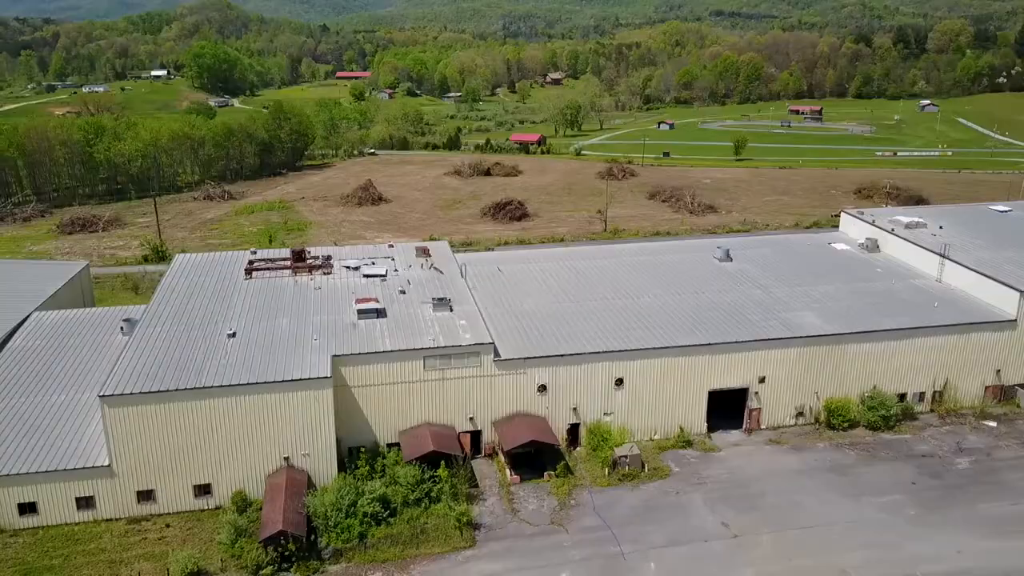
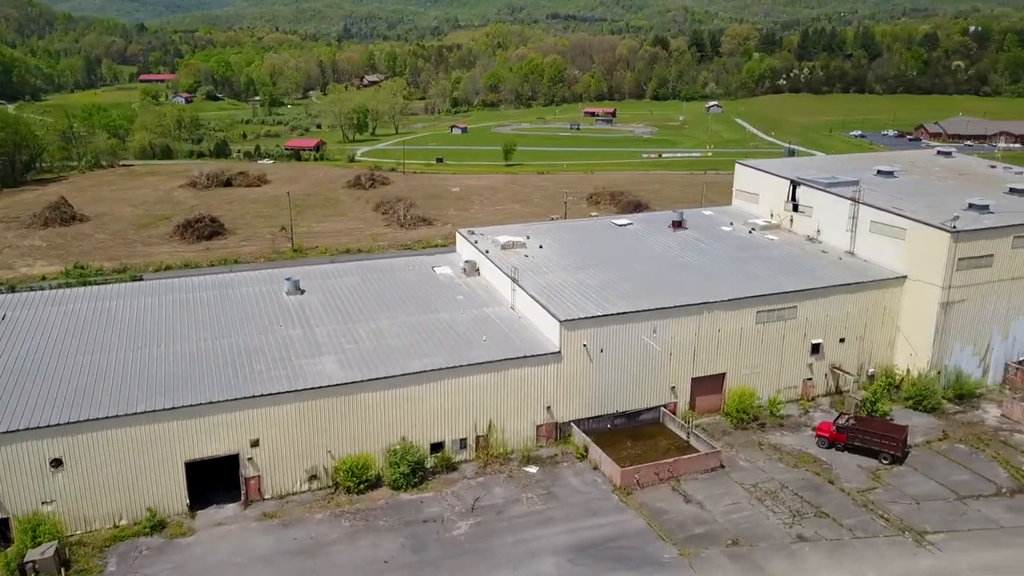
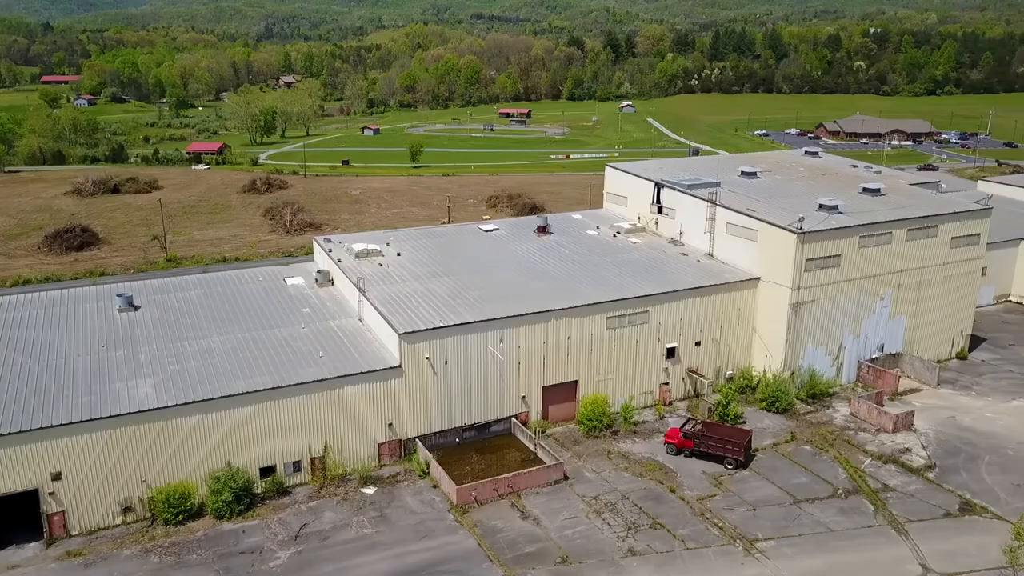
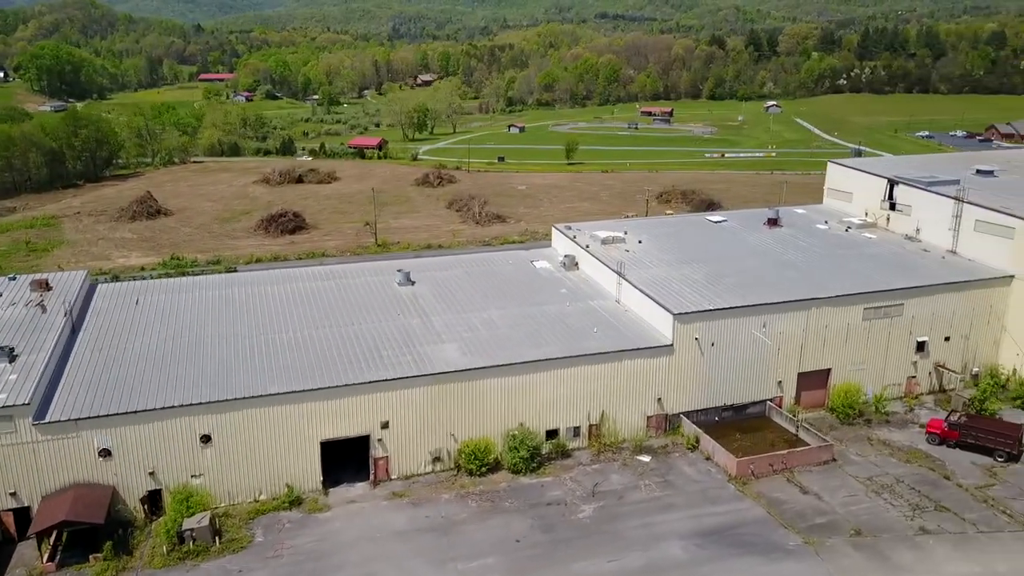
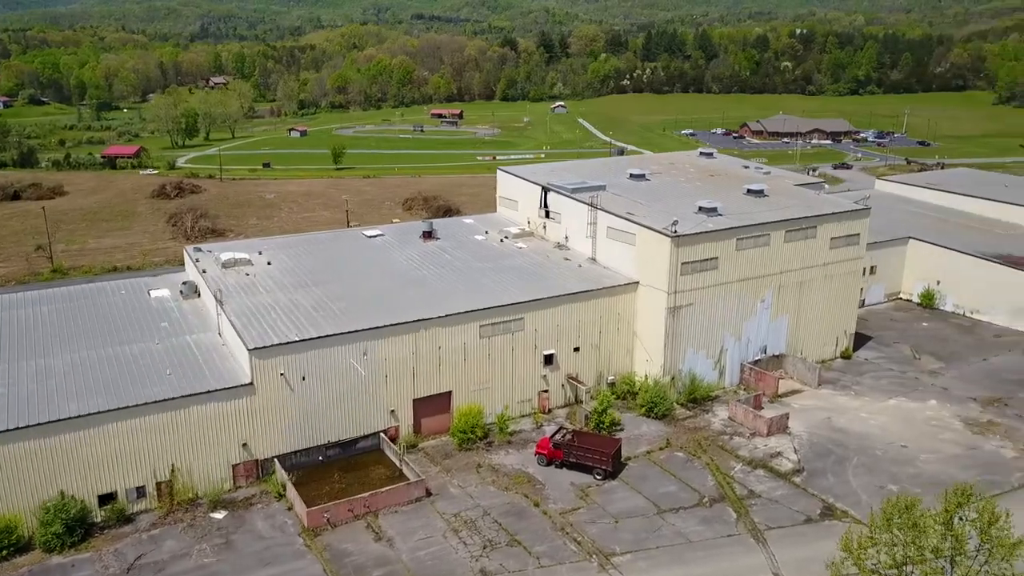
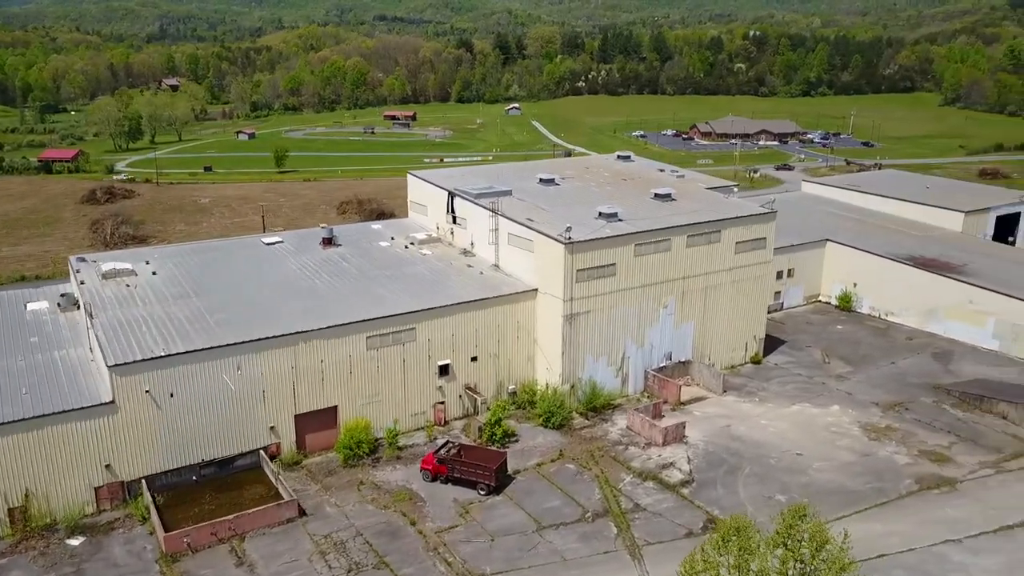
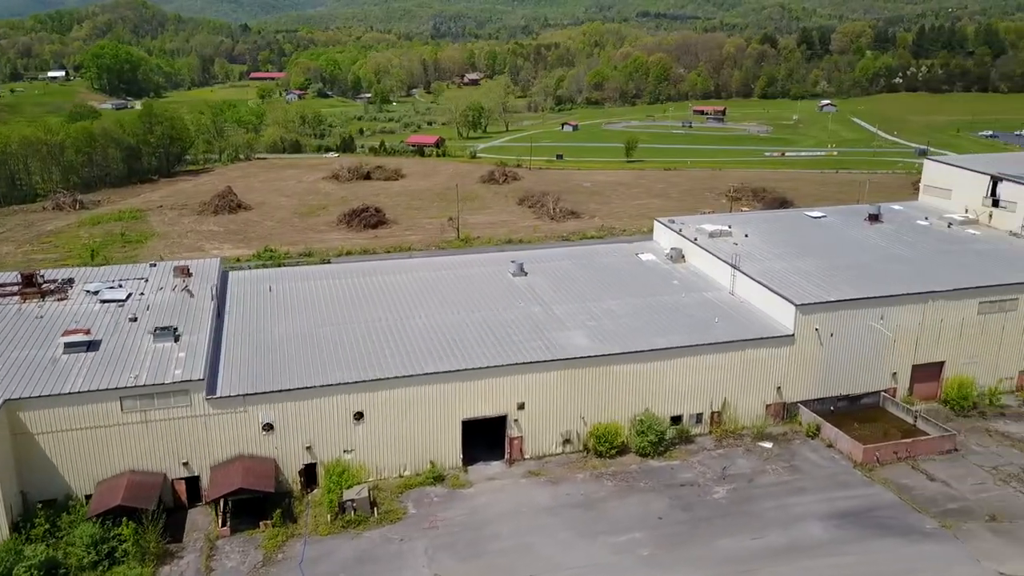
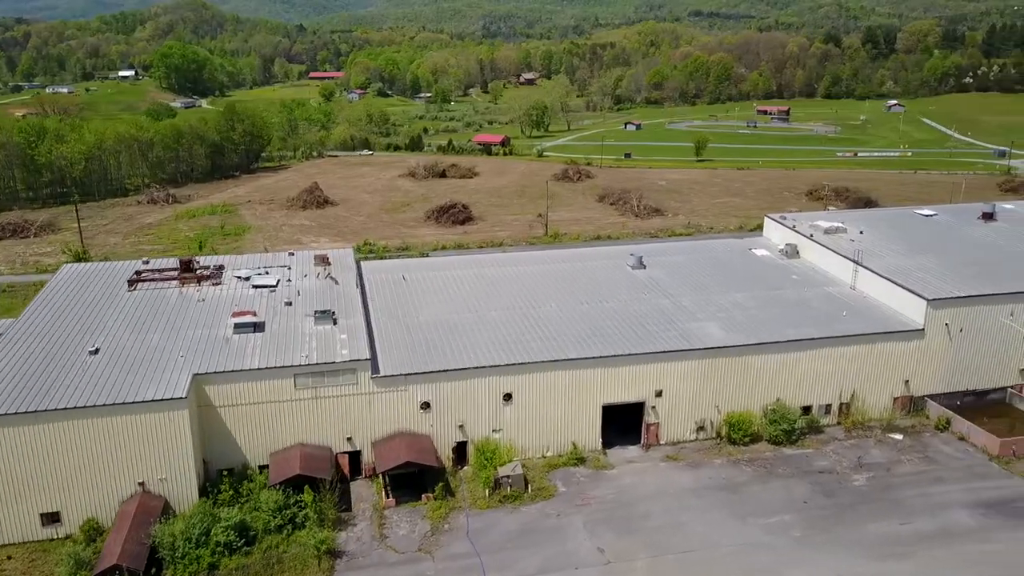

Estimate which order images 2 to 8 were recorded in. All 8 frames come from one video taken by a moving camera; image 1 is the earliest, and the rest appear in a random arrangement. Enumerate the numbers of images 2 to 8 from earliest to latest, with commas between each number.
8, 7, 4, 2, 3, 5, 6
